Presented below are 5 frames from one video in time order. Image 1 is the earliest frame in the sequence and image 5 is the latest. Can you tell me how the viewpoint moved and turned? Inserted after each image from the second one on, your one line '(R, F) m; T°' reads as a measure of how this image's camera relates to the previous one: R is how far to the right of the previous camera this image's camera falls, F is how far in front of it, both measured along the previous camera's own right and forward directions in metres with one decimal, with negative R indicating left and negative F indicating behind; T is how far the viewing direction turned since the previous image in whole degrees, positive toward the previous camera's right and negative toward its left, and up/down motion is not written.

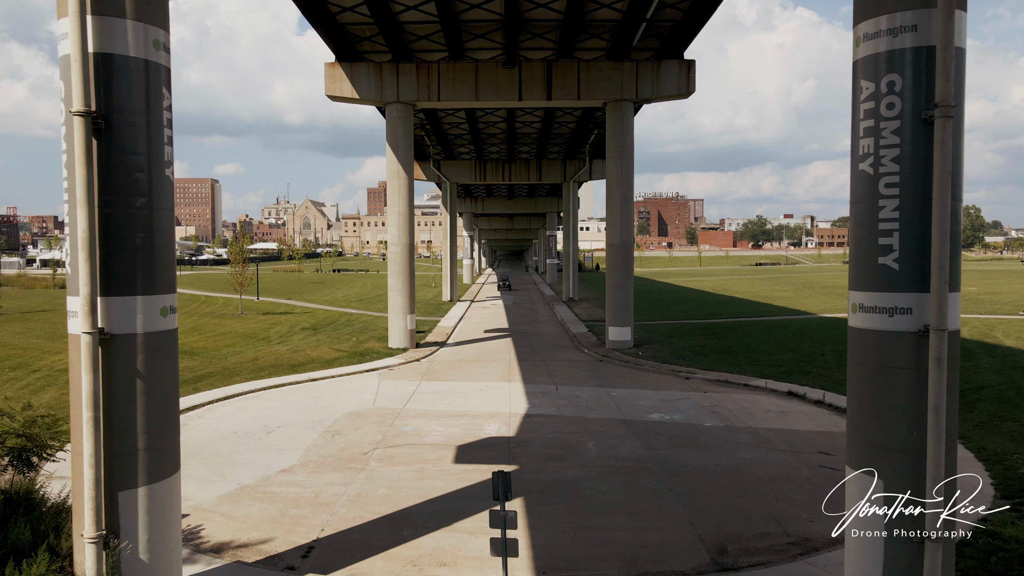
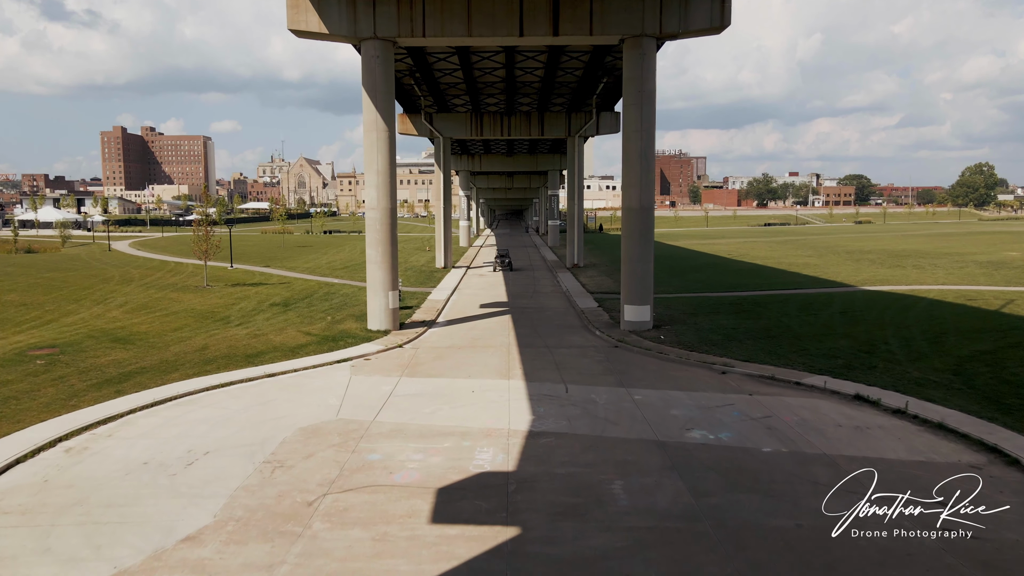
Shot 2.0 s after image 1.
(0.0, +3.9) m; 0°
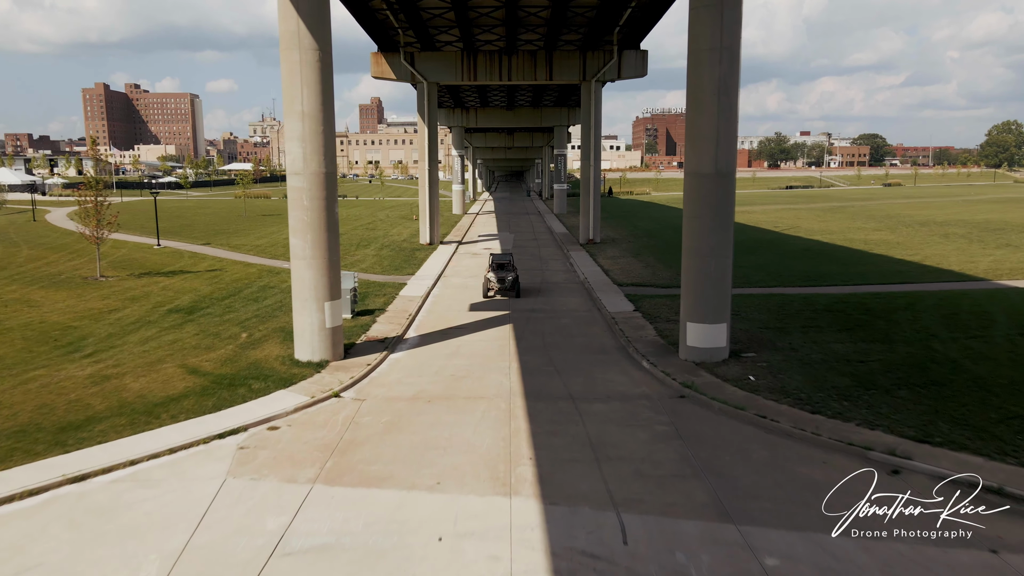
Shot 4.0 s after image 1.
(0.0, +8.0) m; 0°
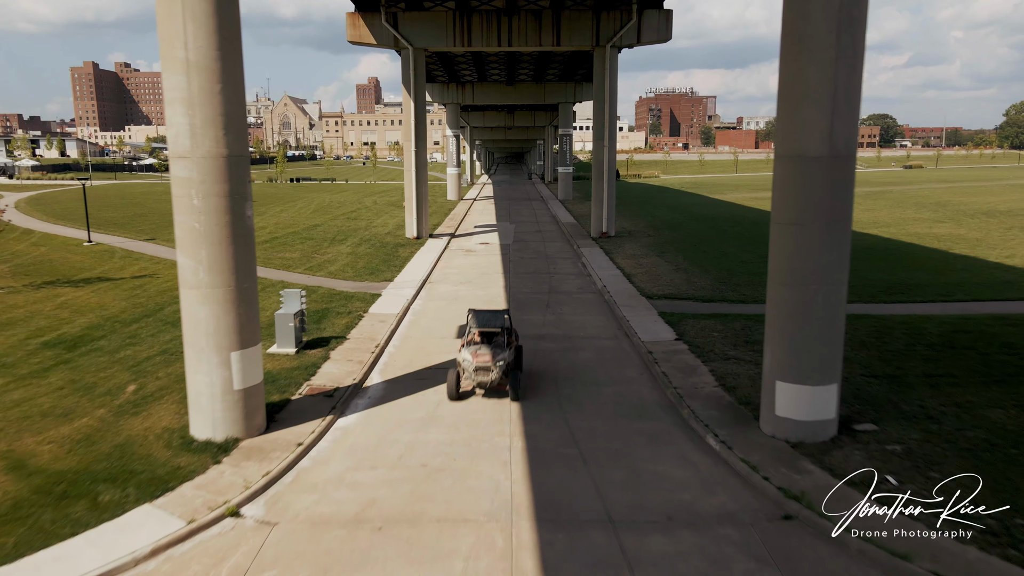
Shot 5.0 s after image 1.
(0.0, +5.0) m; 0°
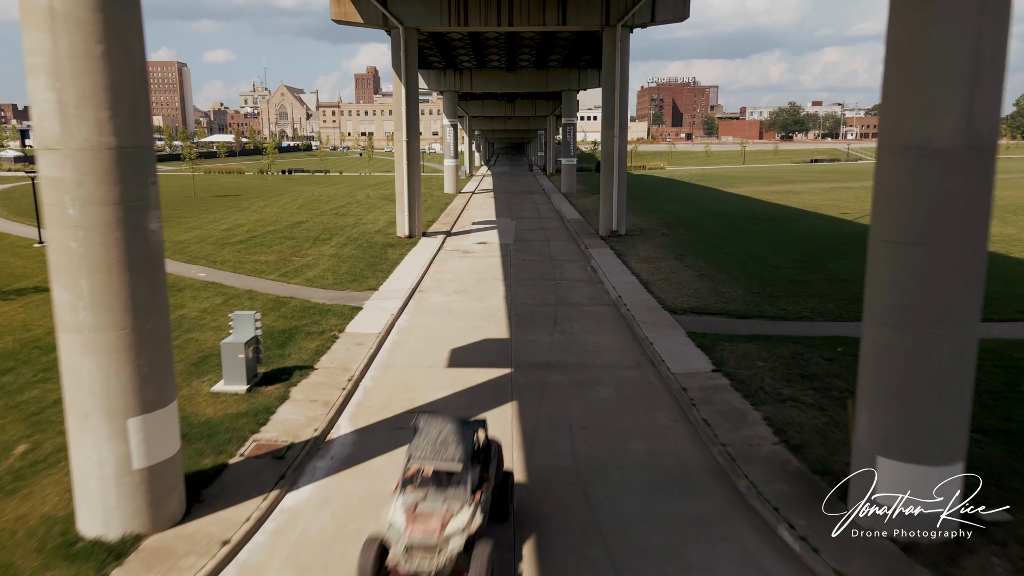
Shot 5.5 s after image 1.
(0.0, +2.7) m; 0°
